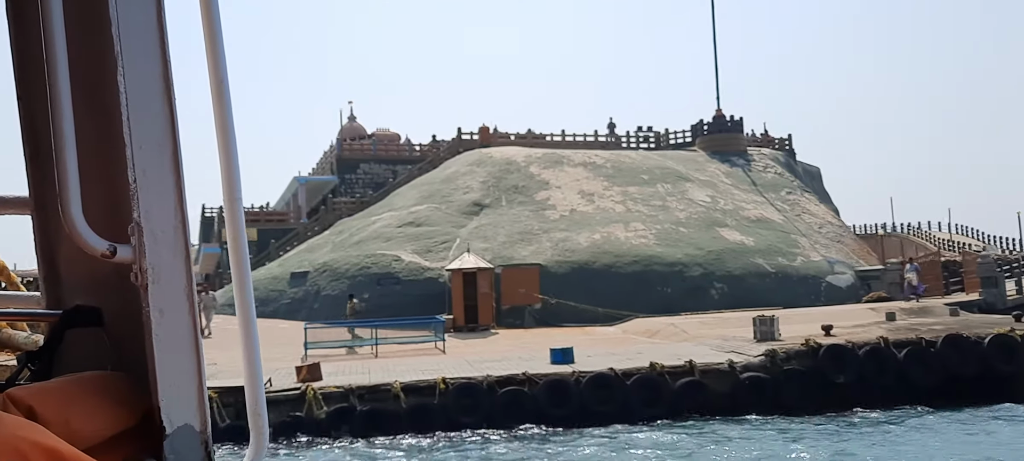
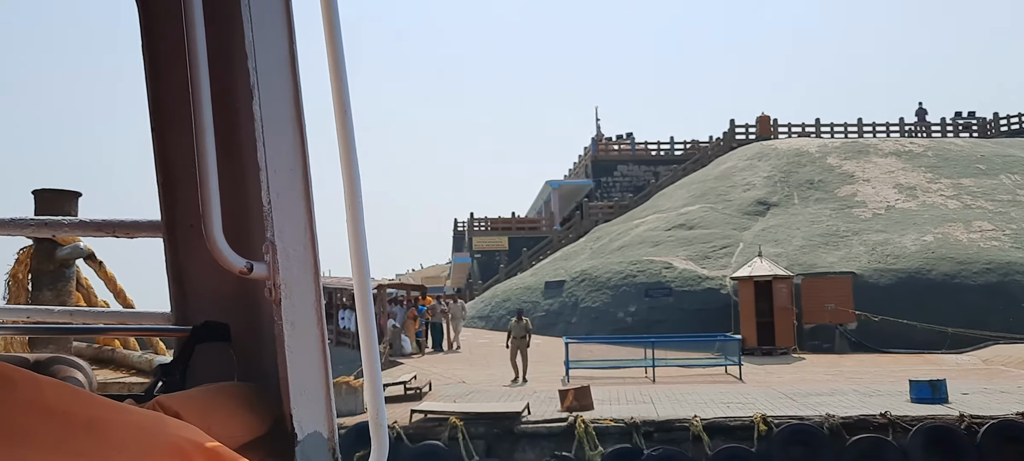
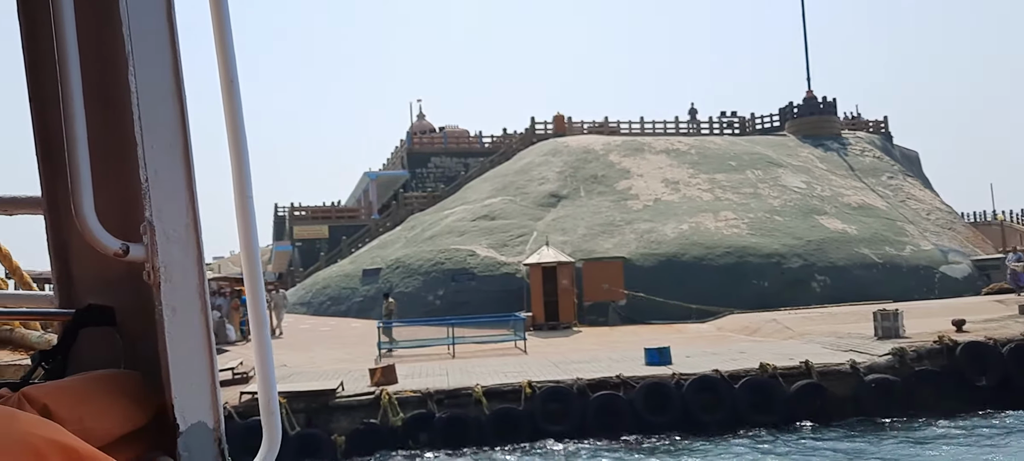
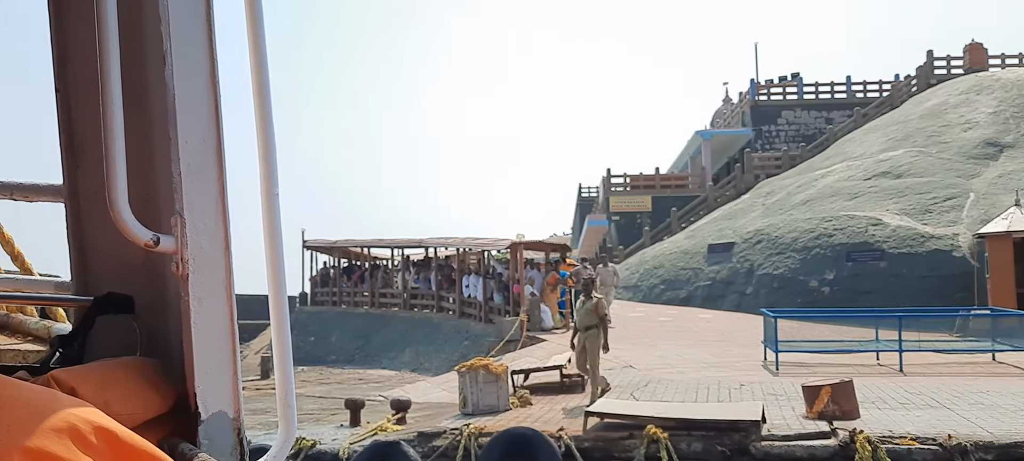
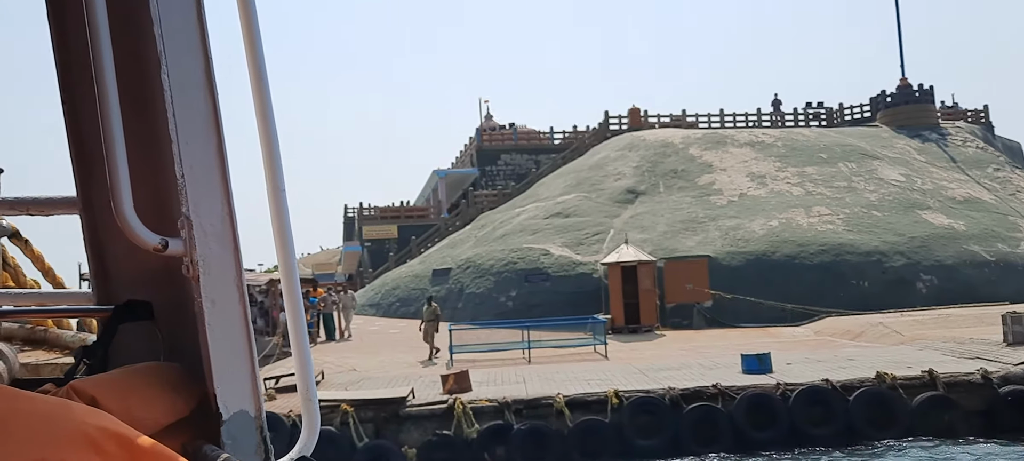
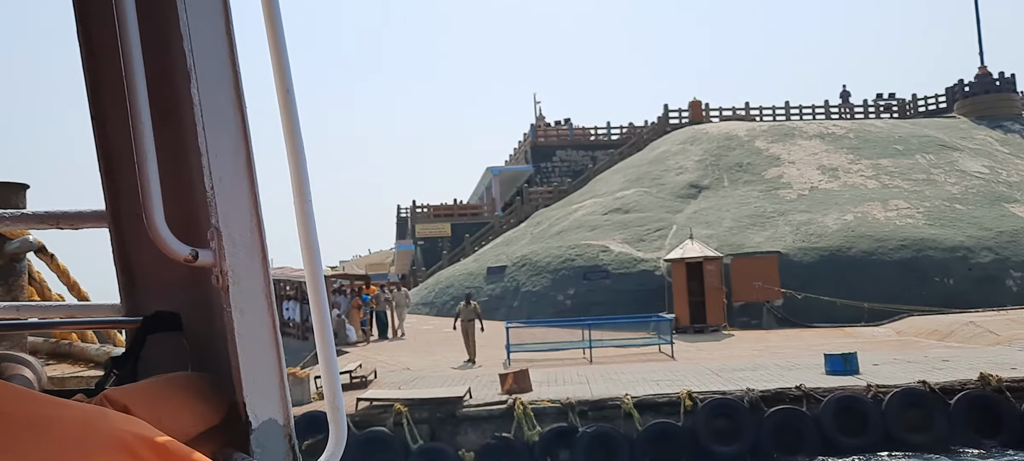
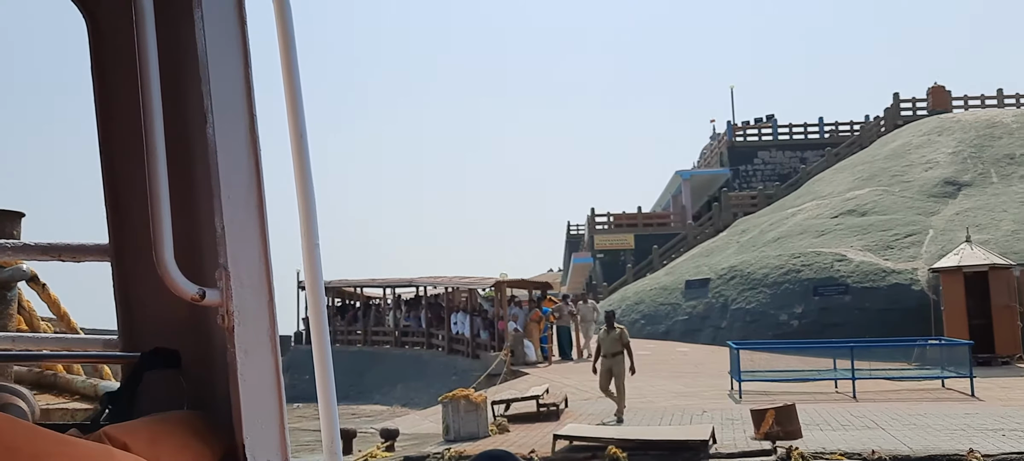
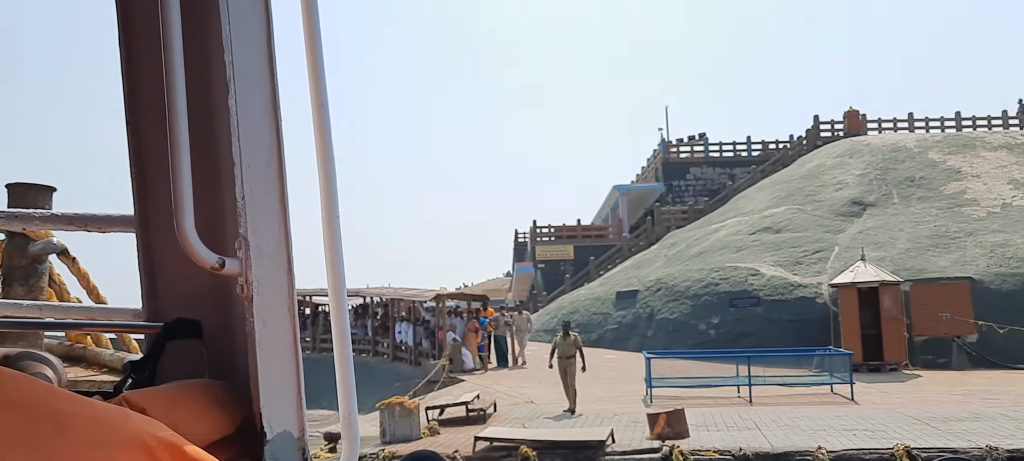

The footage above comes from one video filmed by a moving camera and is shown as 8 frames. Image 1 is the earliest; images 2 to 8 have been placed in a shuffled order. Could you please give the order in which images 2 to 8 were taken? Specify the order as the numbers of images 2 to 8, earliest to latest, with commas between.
3, 5, 6, 2, 8, 7, 4
